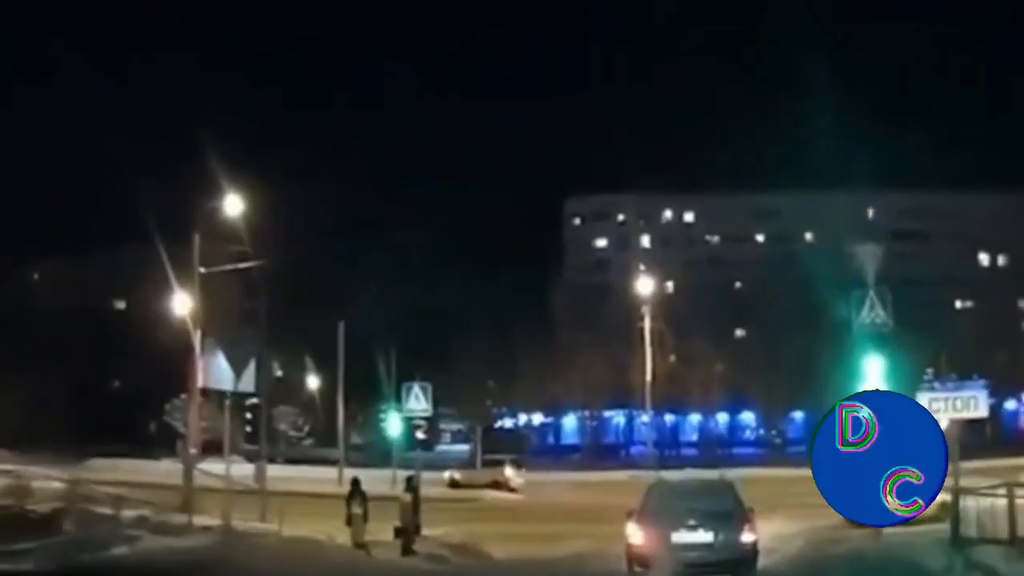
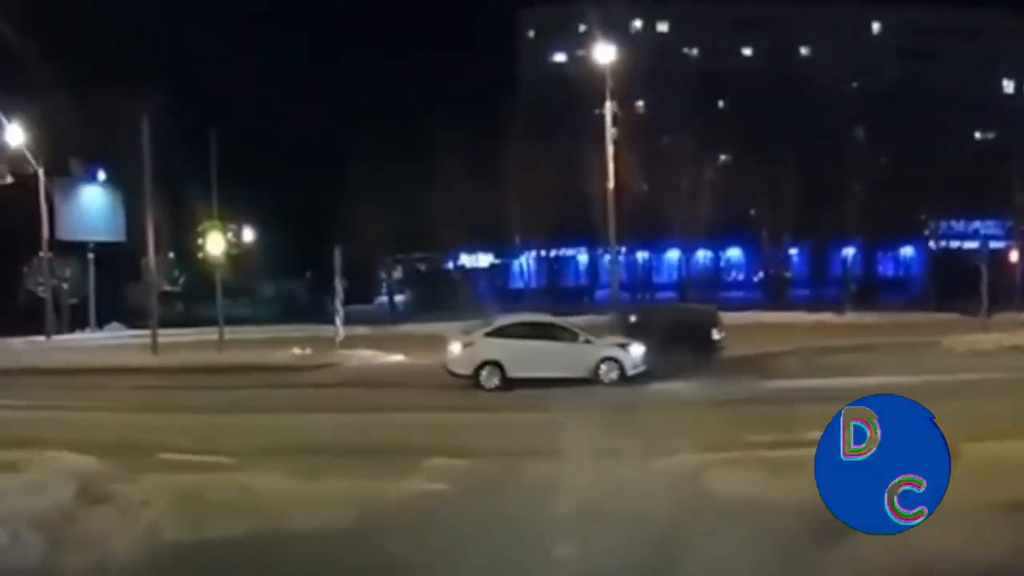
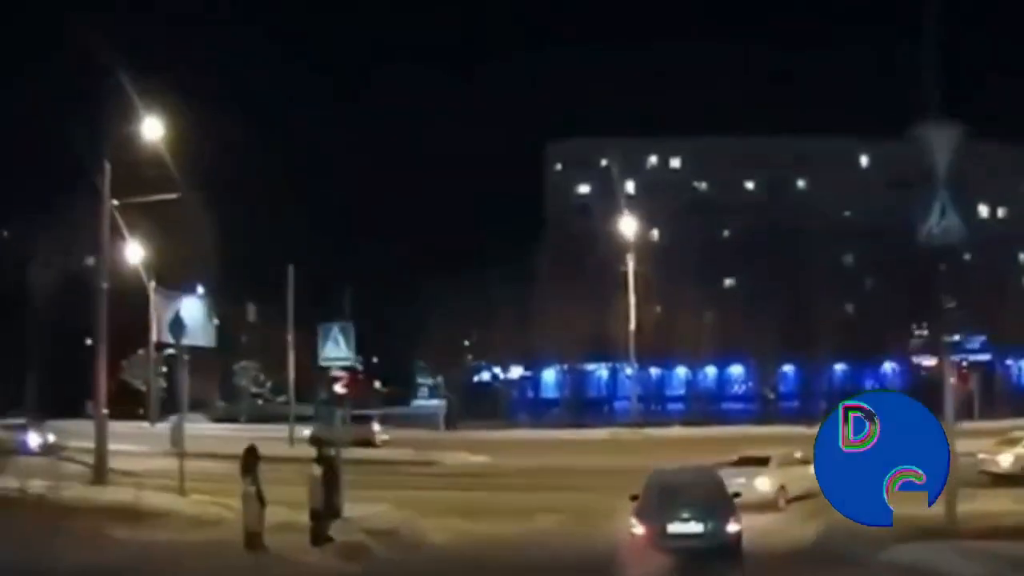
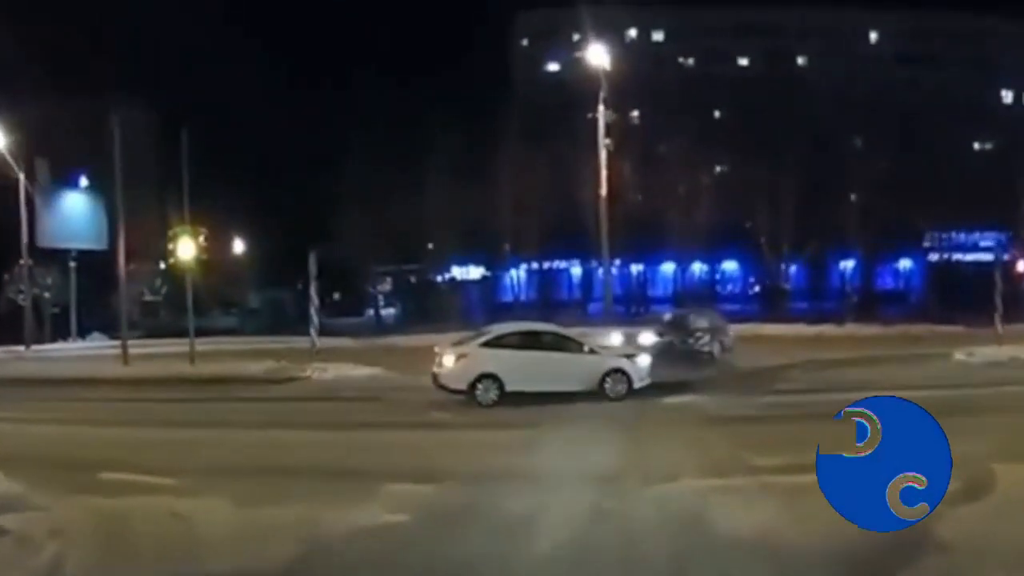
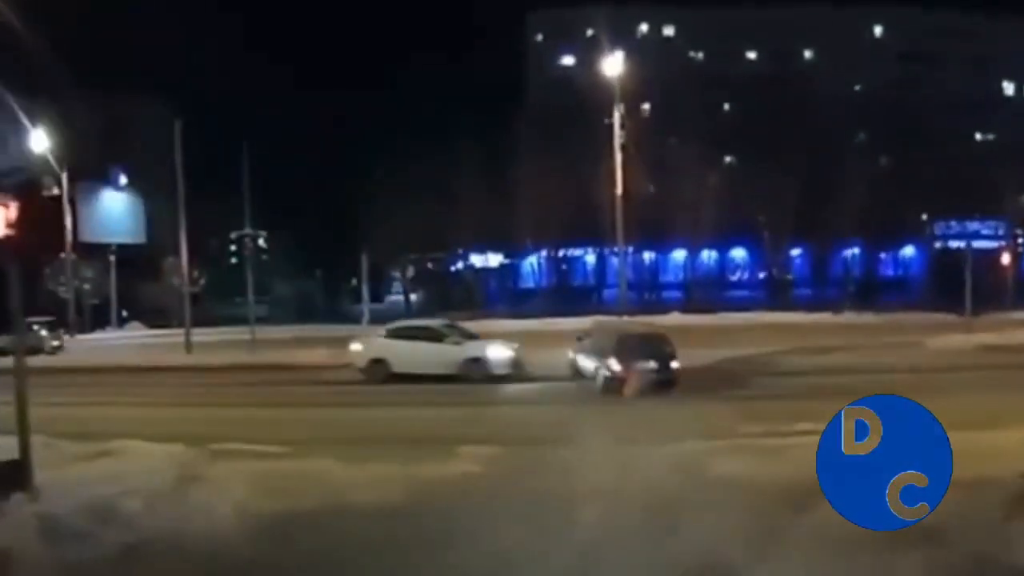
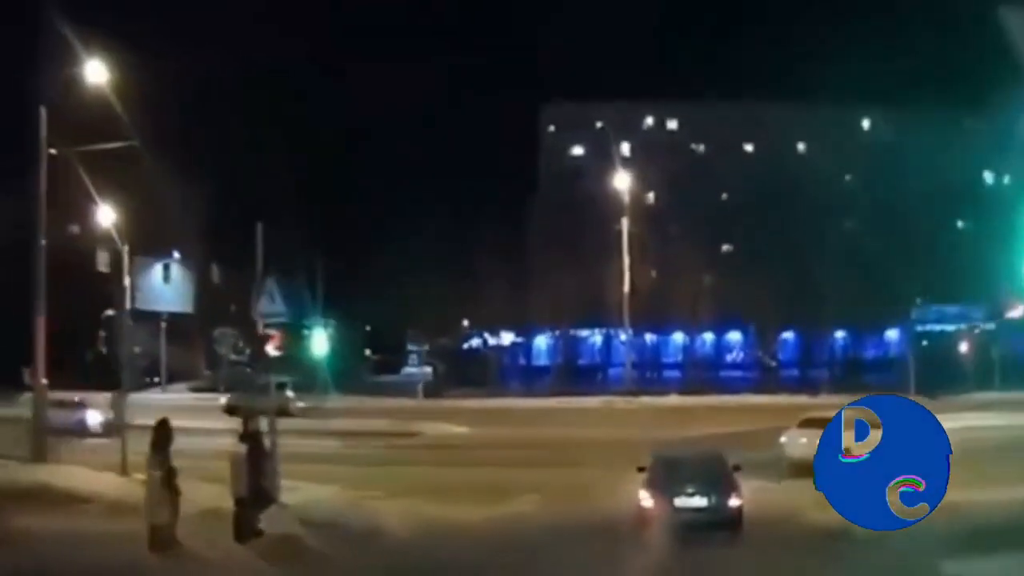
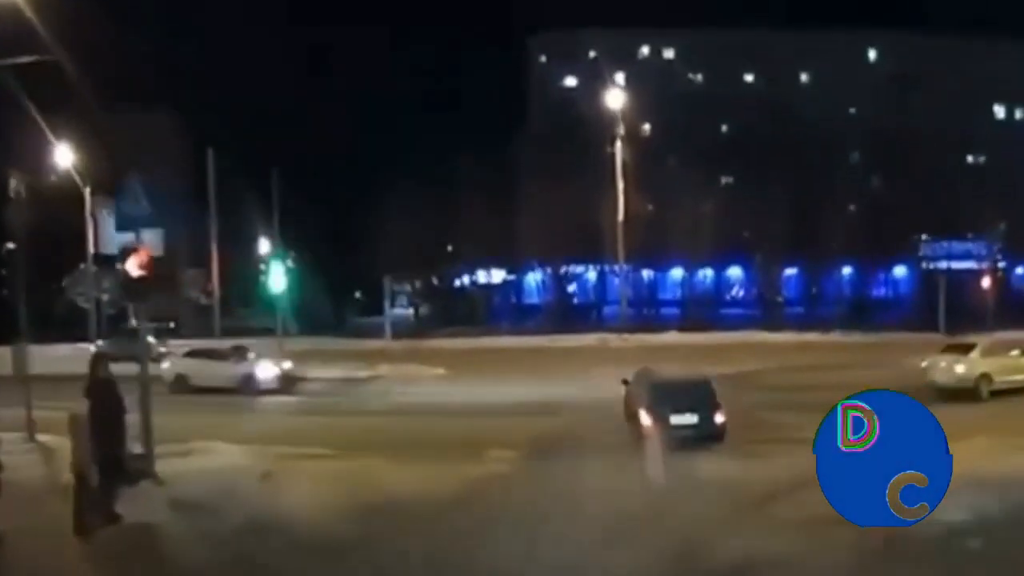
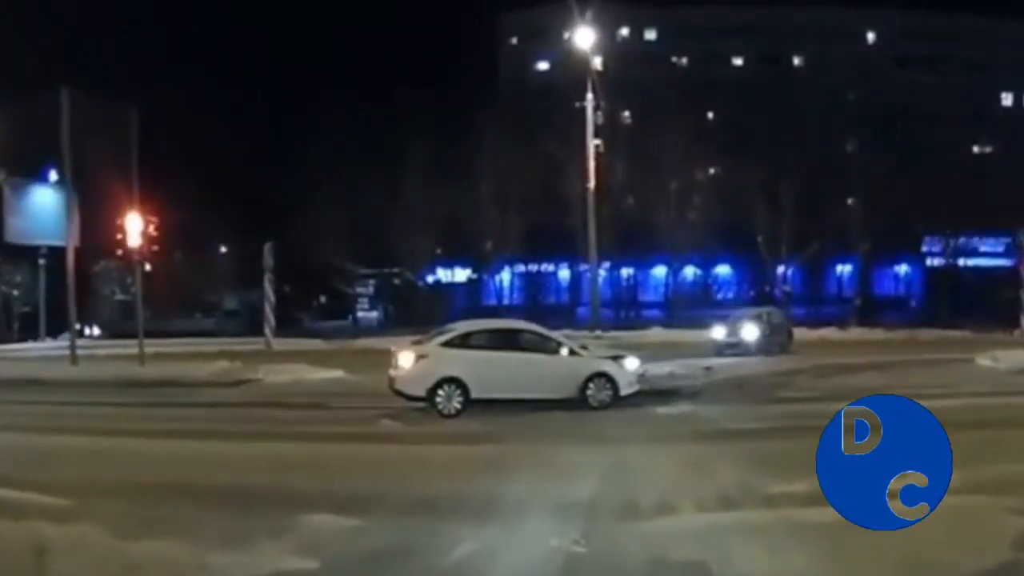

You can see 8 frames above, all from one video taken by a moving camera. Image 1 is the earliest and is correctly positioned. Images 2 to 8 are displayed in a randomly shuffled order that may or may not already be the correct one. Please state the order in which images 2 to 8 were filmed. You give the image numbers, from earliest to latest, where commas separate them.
3, 6, 7, 5, 2, 4, 8
